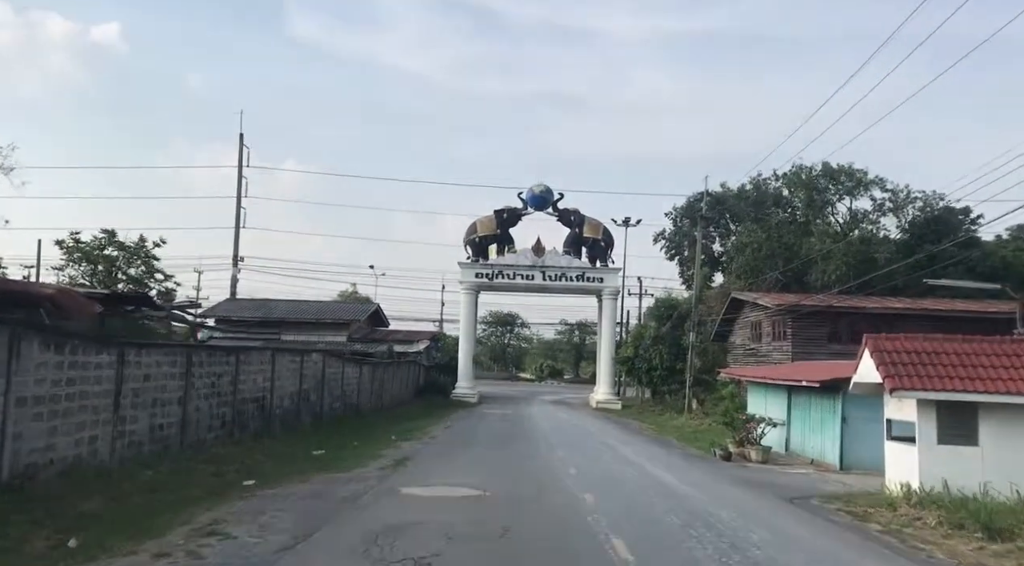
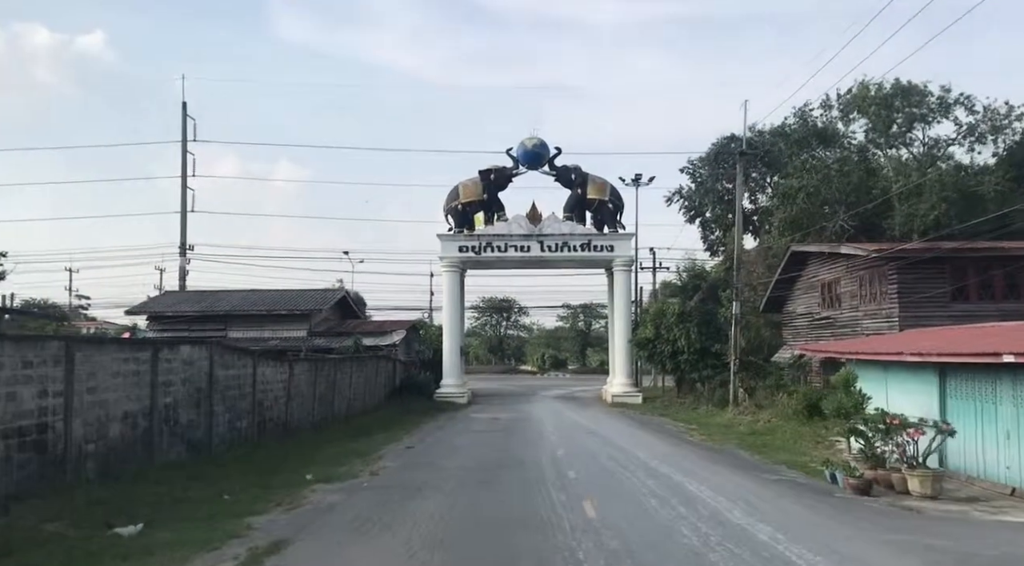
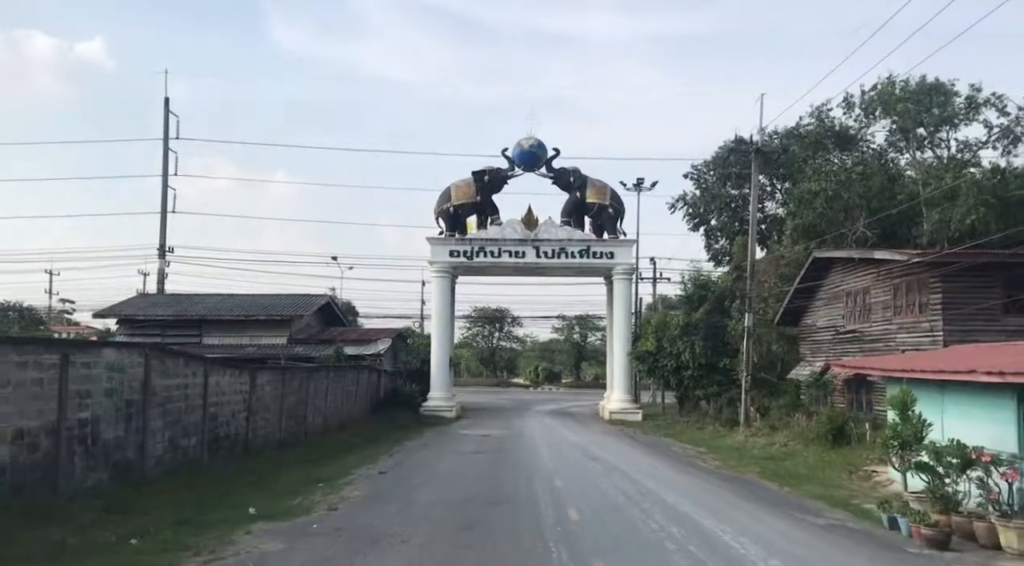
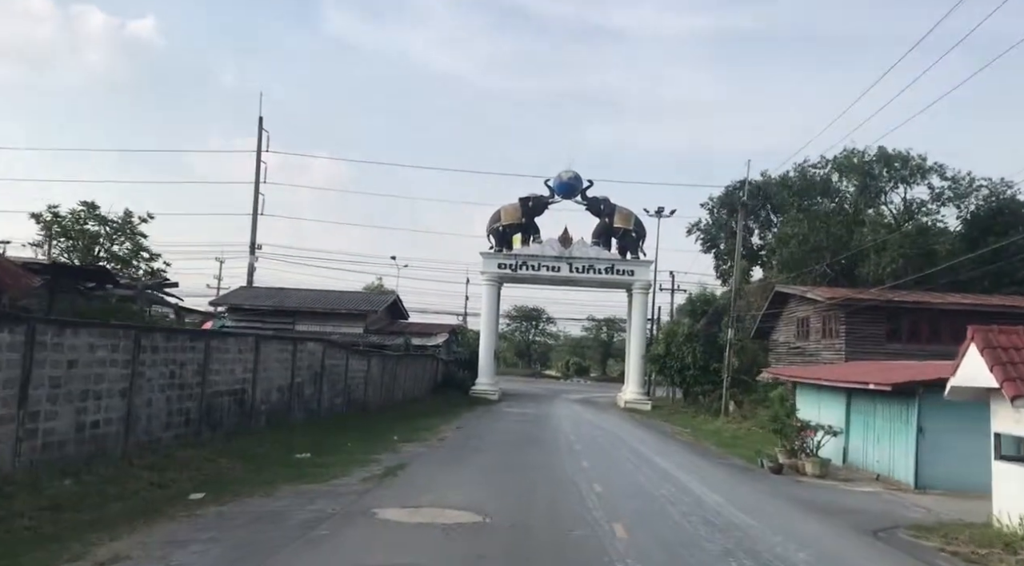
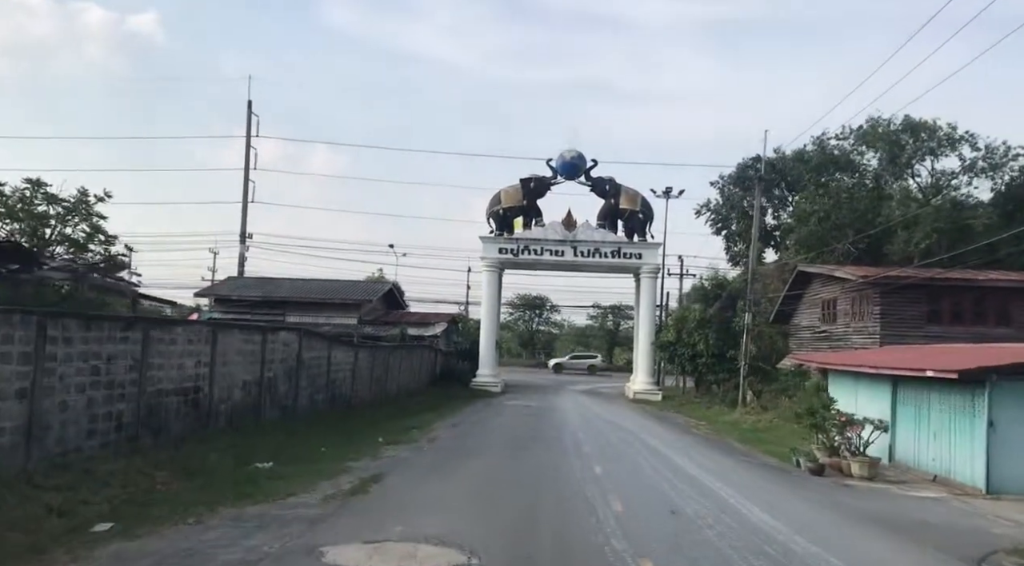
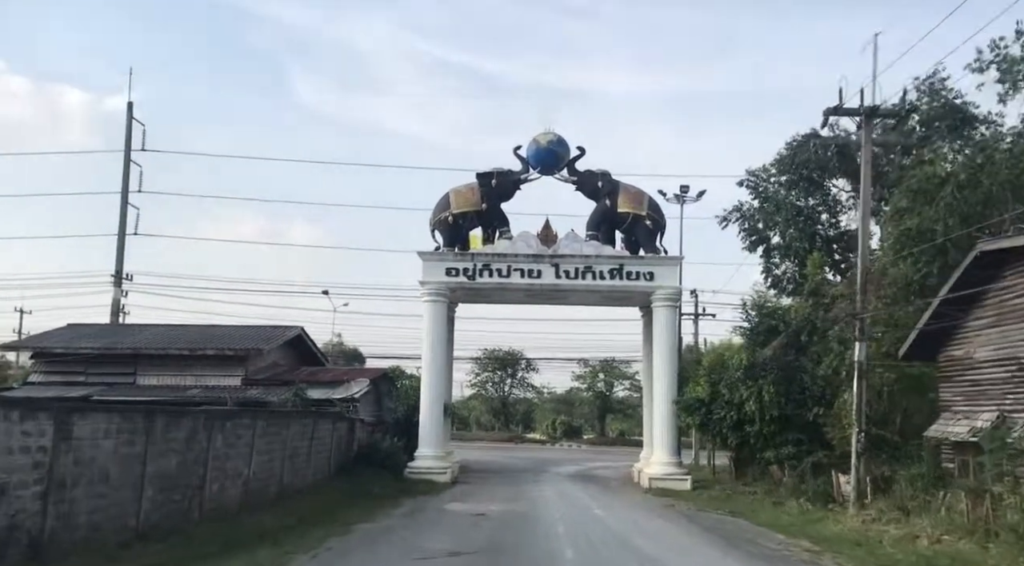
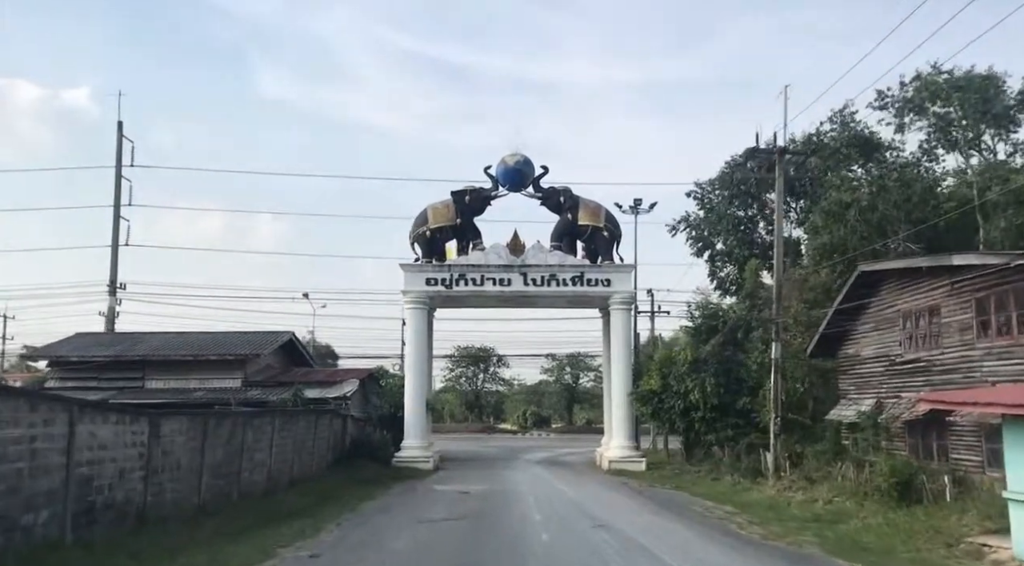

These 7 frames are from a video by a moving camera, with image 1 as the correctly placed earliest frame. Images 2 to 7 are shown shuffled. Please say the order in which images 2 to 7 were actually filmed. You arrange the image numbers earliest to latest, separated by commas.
4, 5, 2, 3, 7, 6
